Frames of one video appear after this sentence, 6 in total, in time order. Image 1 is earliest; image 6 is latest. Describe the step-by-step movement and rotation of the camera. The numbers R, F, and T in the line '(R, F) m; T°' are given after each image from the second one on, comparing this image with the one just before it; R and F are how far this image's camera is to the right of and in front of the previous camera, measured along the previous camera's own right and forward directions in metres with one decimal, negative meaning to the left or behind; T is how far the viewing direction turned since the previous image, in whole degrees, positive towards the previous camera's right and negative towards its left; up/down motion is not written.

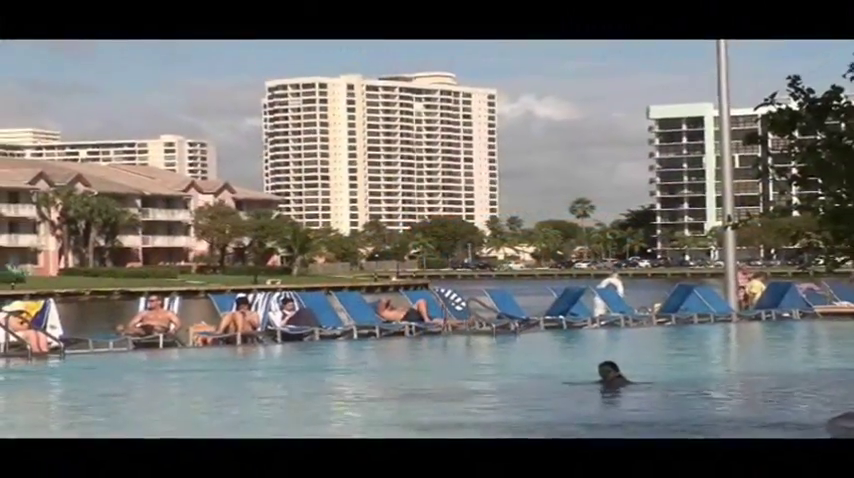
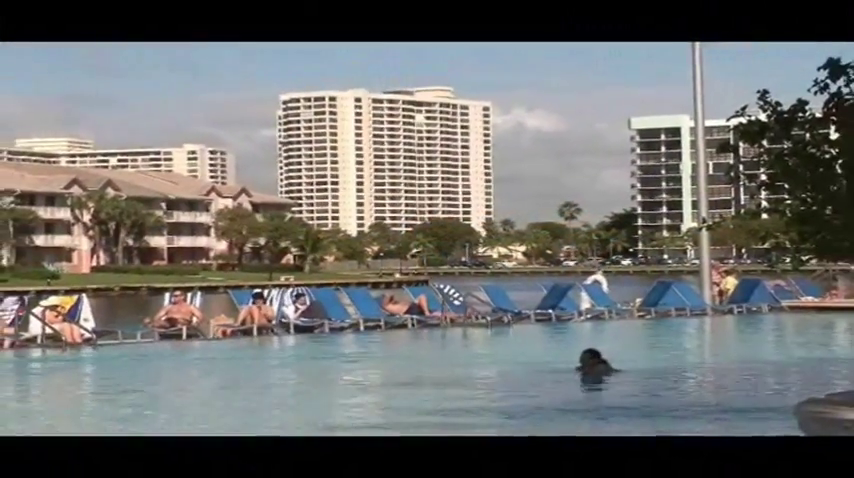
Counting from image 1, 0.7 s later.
(0.0, -0.6) m; 0°
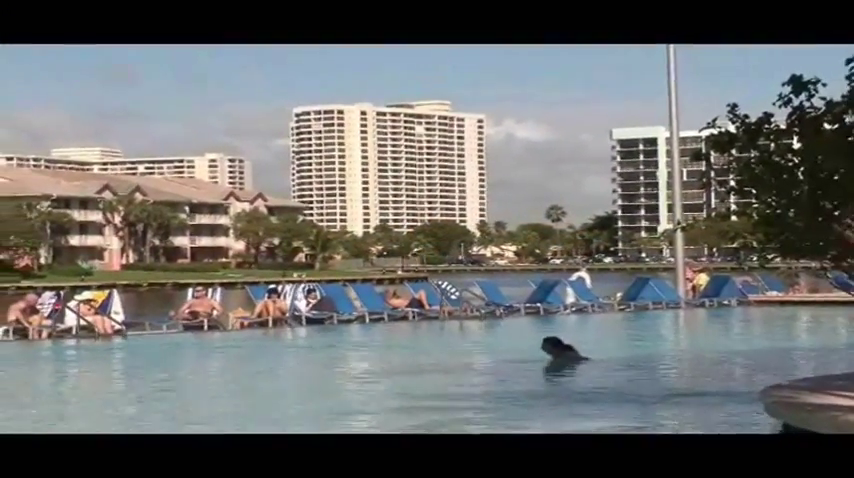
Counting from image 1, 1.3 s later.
(+0.1, -0.7) m; 0°
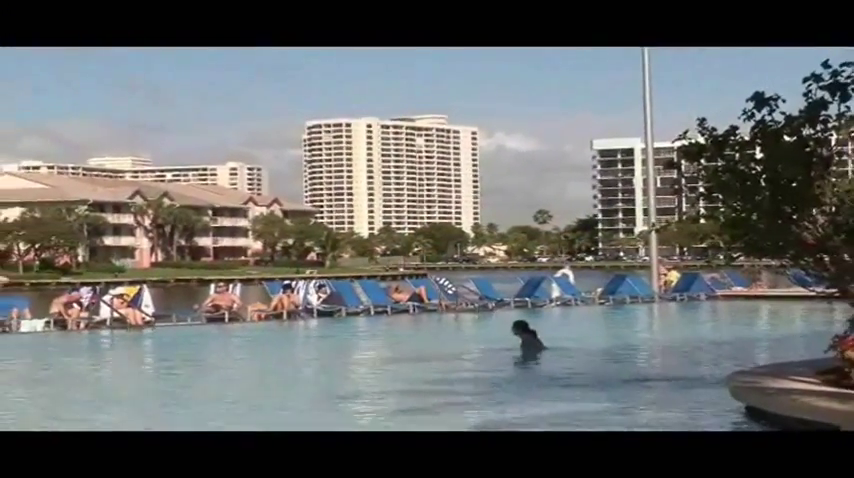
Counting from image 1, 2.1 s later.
(+0.1, -0.9) m; -1°
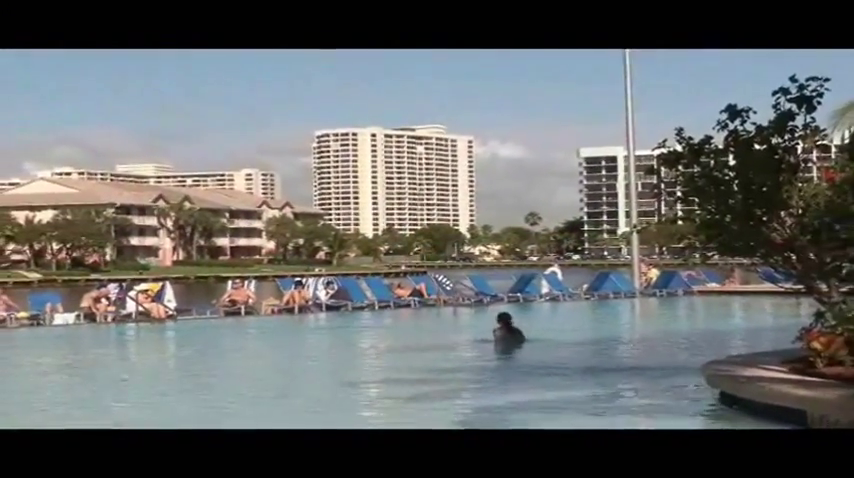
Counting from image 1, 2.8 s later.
(+0.1, -0.8) m; 0°
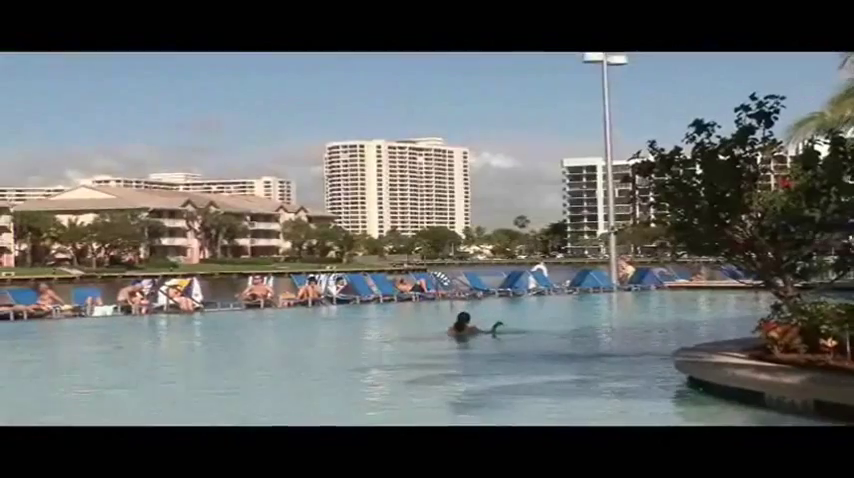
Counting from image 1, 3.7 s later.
(+0.1, -1.2) m; -1°
